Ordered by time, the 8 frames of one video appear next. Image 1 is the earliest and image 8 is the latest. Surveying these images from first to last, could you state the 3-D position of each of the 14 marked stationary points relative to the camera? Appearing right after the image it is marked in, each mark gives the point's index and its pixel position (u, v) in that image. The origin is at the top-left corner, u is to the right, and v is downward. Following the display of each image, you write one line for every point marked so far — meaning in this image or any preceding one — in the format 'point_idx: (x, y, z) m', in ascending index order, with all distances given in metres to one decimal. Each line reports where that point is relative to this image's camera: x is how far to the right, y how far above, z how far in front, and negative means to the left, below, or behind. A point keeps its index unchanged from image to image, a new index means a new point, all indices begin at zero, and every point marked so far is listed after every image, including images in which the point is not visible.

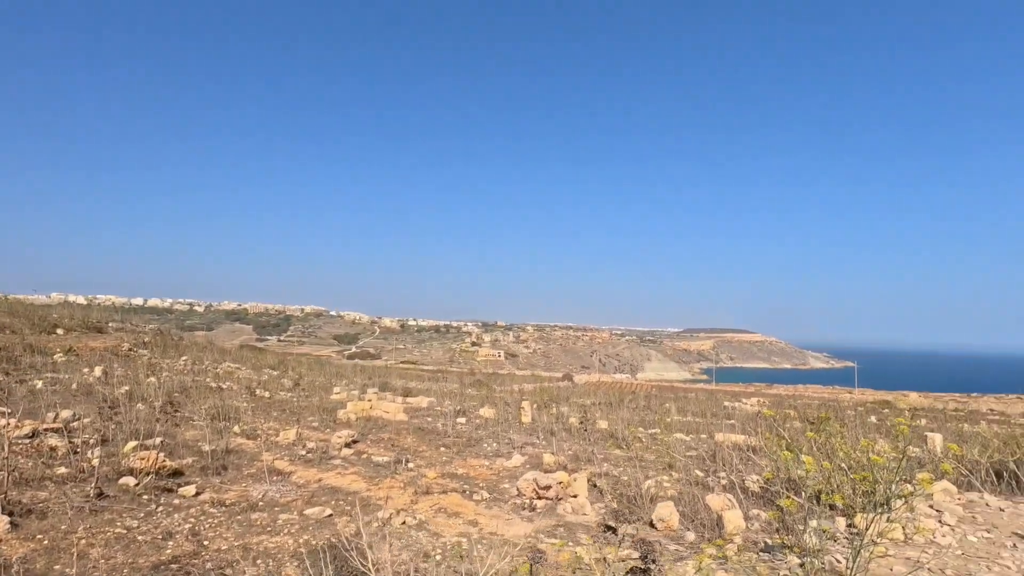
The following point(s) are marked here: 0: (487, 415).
0: (-0.6, -3.0, +12.7) m
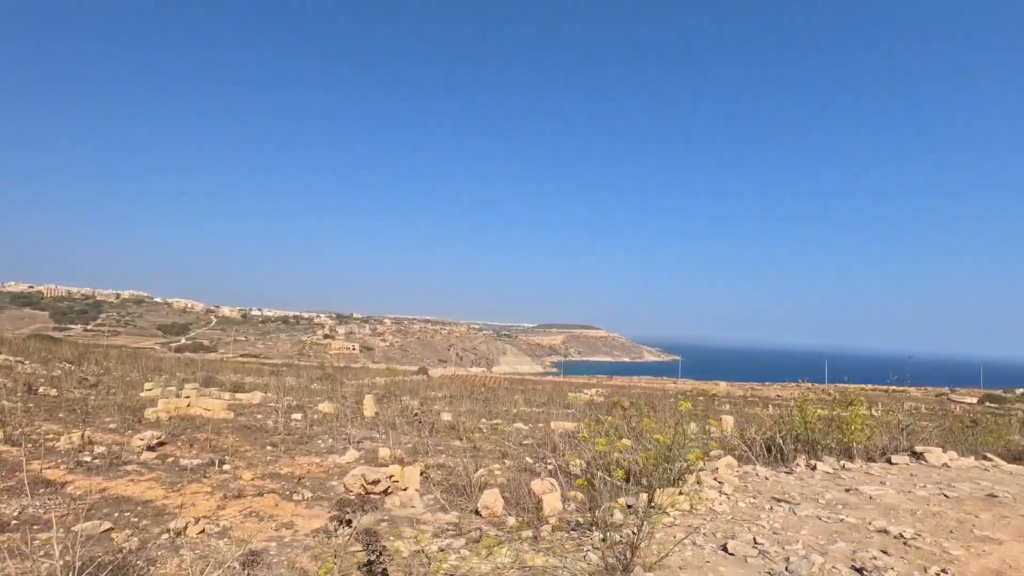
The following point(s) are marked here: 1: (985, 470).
0: (-4.2, -2.7, +12.0) m
1: (+6.7, -2.6, +7.6) m
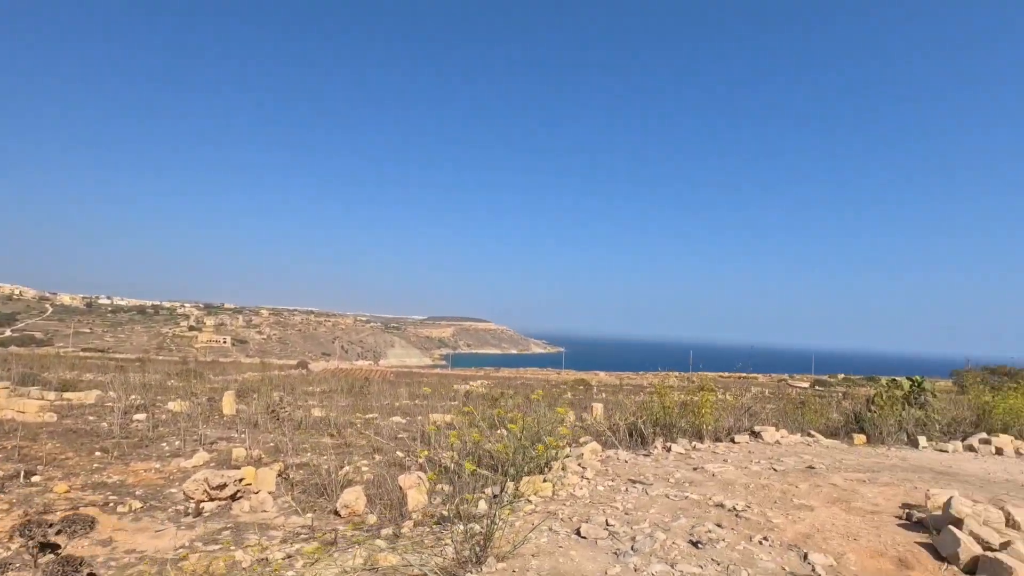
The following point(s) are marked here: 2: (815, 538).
0: (-6.8, -2.4, +10.8) m
1: (+4.8, -2.6, +8.7) m
2: (+2.2, -1.9, +3.9) m
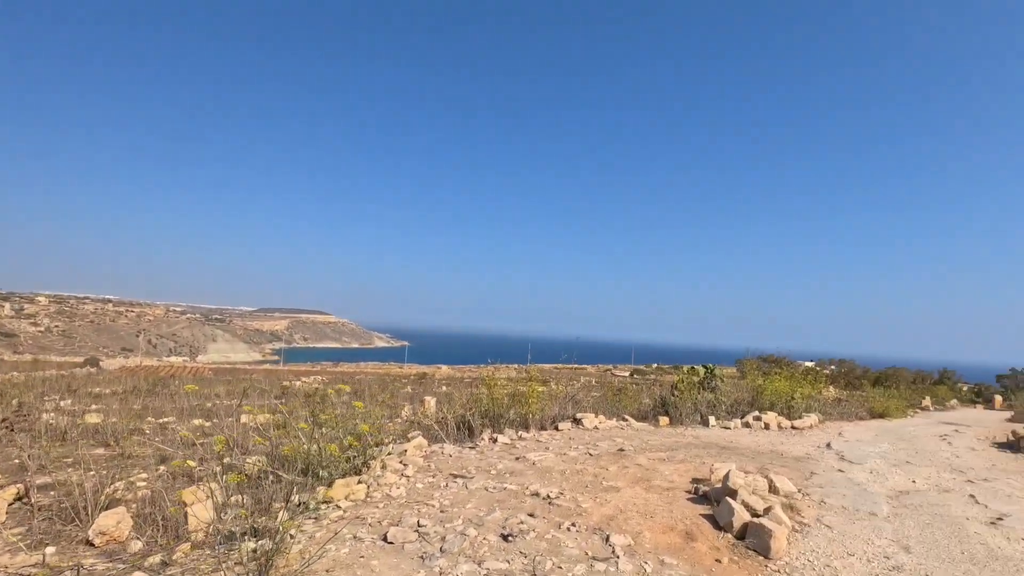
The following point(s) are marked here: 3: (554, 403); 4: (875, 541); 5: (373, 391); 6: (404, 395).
0: (-9.8, -2.0, +8.1) m
1: (+1.9, -2.5, +9.4) m
2: (+0.8, -1.8, +4.1) m
3: (+0.8, -2.3, +10.4) m
4: (+2.9, -2.0, +4.2) m
5: (-3.6, -2.7, +14.0) m
6: (-2.7, -2.7, +13.5) m
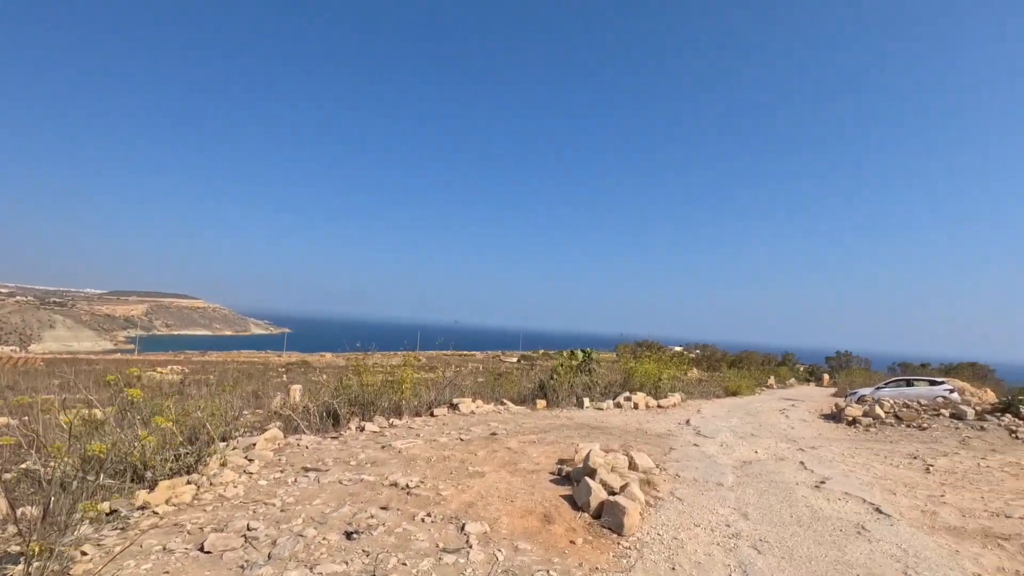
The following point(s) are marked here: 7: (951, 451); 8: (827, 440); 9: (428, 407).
0: (-11.5, -1.6, +5.8) m
1: (-0.3, -2.2, +9.4) m
2: (-0.3, -1.6, +3.9) m
3: (-1.5, -1.9, +10.1) m
4: (+1.7, -1.9, +4.5) m
5: (-6.6, -2.2, +12.8) m
6: (-5.6, -2.3, +12.5) m
7: (+6.8, -2.5, +8.3) m
8: (+5.2, -2.5, +8.8) m
9: (-1.5, -2.1, +9.3) m
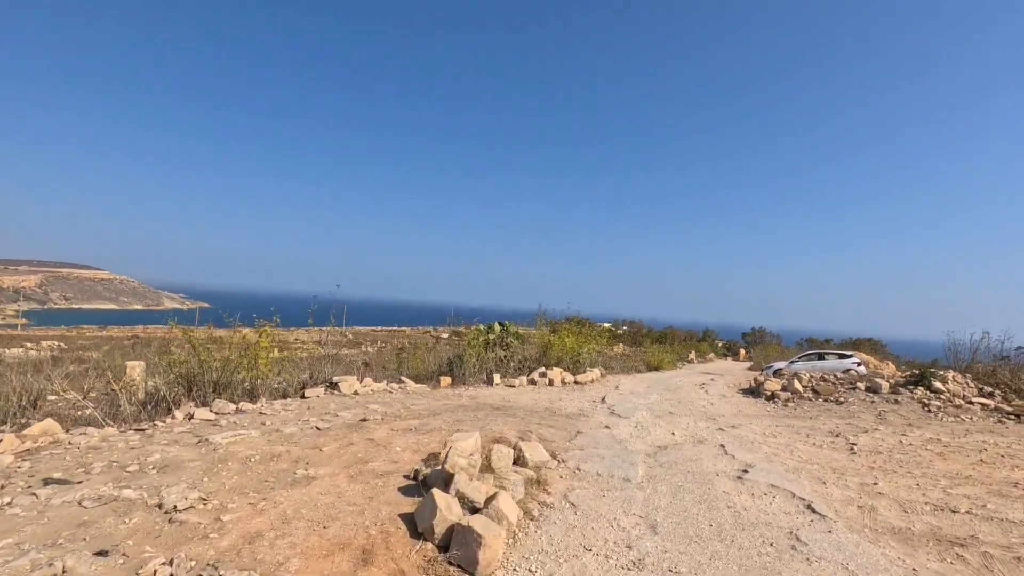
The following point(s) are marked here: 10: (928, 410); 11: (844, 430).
0: (-12.6, -1.0, +3.0) m
1: (-1.9, -1.6, +8.0) m
2: (-1.2, -1.2, +2.6) m
3: (-3.2, -1.3, +8.6) m
4: (+0.7, -1.5, +3.4) m
5: (-8.6, -1.3, +10.6) m
6: (-7.6, -1.4, +10.5) m
7: (+5.2, -2.0, +7.8) m
8: (+3.6, -2.0, +8.2) m
9: (-3.1, -1.4, +7.8) m
10: (+6.8, -2.0, +8.8) m
11: (+4.7, -2.0, +7.5) m
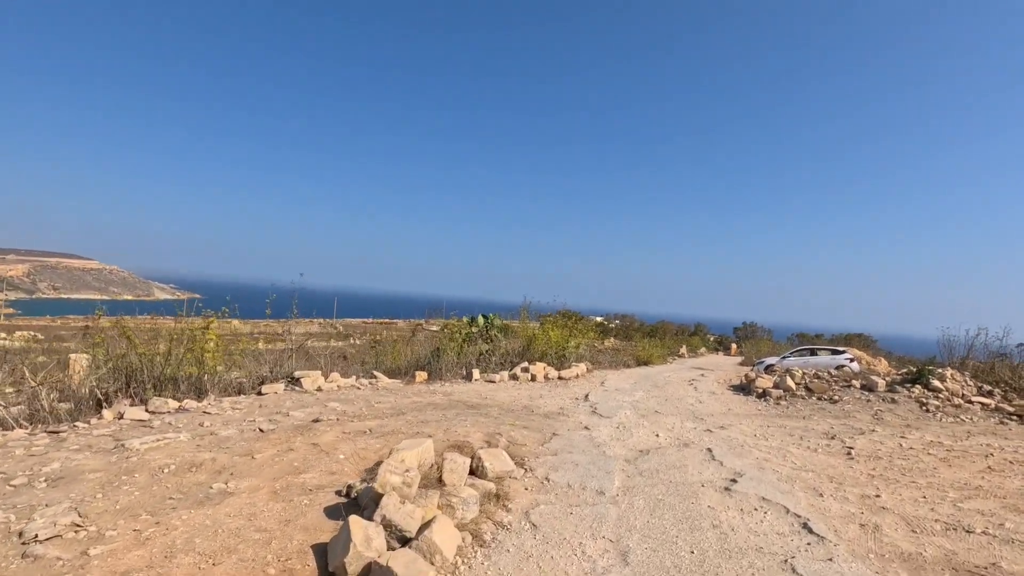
0: (-12.8, -0.8, +2.4) m
1: (-2.2, -1.4, +7.5) m
2: (-1.5, -1.2, +2.1) m
3: (-3.6, -1.1, +8.0) m
4: (+0.4, -1.4, +2.9) m
5: (-9.0, -1.1, +10.0) m
6: (-8.0, -1.2, +9.8) m
7: (+4.9, -1.9, +7.4) m
8: (+3.2, -1.9, +7.7) m
9: (-3.4, -1.3, +7.2) m
10: (+6.5, -1.9, +8.3) m
11: (+4.3, -1.9, +7.1) m
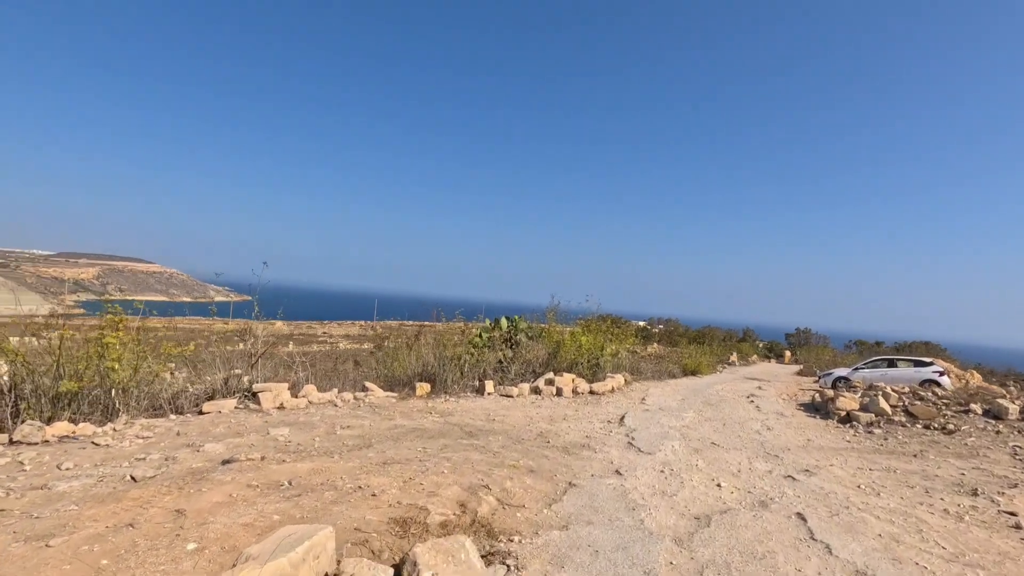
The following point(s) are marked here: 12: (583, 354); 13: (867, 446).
0: (-13.1, -0.7, +1.7) m
1: (-2.1, -1.3, +6.0) m
2: (-1.8, -1.0, +0.5) m
3: (-3.4, -1.0, +6.6) m
4: (+0.2, -1.3, +1.2) m
5: (-8.7, -1.0, +9.0) m
6: (-7.7, -1.1, +8.8) m
7: (+5.0, -1.9, +5.3) m
8: (+3.4, -1.8, +5.8) m
9: (-3.3, -1.2, +5.8) m
10: (+6.6, -1.8, +6.2) m
11: (+4.4, -1.8, +5.1) m
12: (+1.5, -1.4, +11.1) m
13: (+4.2, -1.9, +6.3) m
